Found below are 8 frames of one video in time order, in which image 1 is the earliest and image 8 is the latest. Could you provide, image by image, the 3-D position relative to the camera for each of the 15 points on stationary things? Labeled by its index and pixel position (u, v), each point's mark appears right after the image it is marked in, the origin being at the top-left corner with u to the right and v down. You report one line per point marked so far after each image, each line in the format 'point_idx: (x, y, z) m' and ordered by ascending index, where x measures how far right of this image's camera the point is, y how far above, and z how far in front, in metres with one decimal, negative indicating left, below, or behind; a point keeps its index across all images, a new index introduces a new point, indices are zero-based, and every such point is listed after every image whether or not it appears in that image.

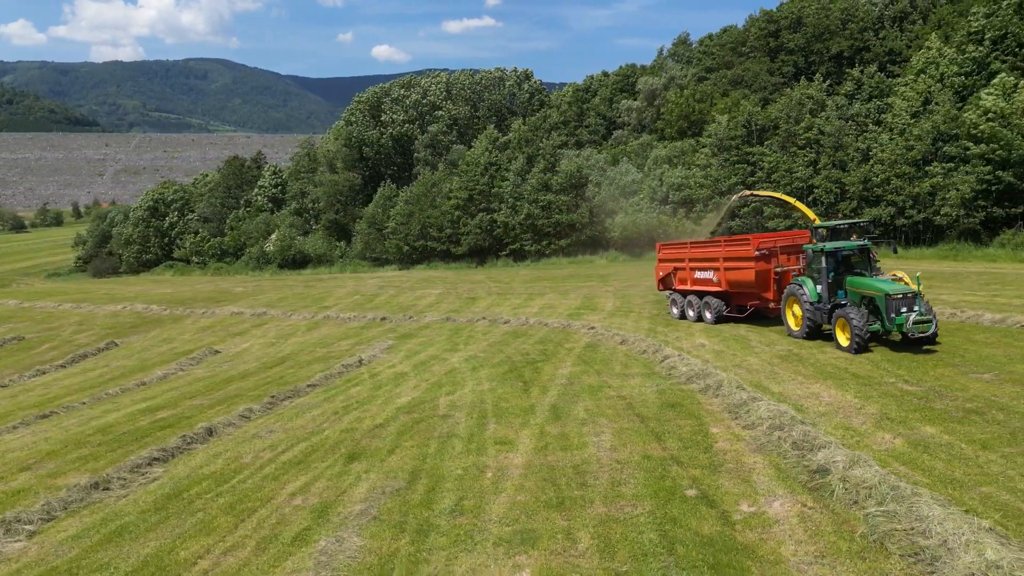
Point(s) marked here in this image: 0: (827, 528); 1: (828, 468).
0: (+2.0, -1.5, +4.6) m
1: (+2.3, -1.3, +5.4) m
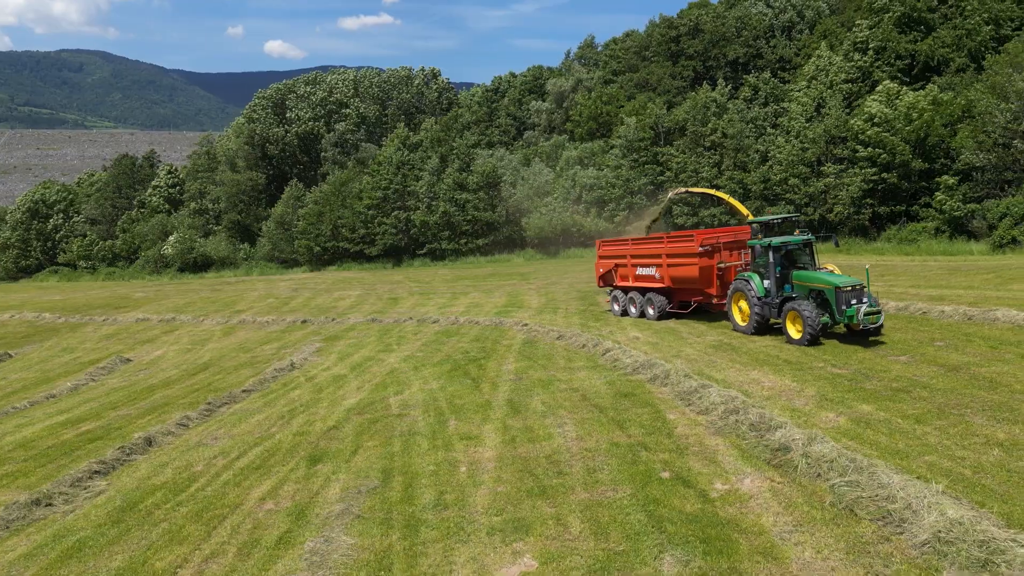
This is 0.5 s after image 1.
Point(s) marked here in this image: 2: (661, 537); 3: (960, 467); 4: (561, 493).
0: (+1.9, -1.4, +5.0) m
1: (+2.2, -1.2, +5.8) m
2: (+1.0, -1.6, +4.7) m
3: (+3.2, -1.3, +5.3) m
4: (+0.4, -1.5, +5.6) m
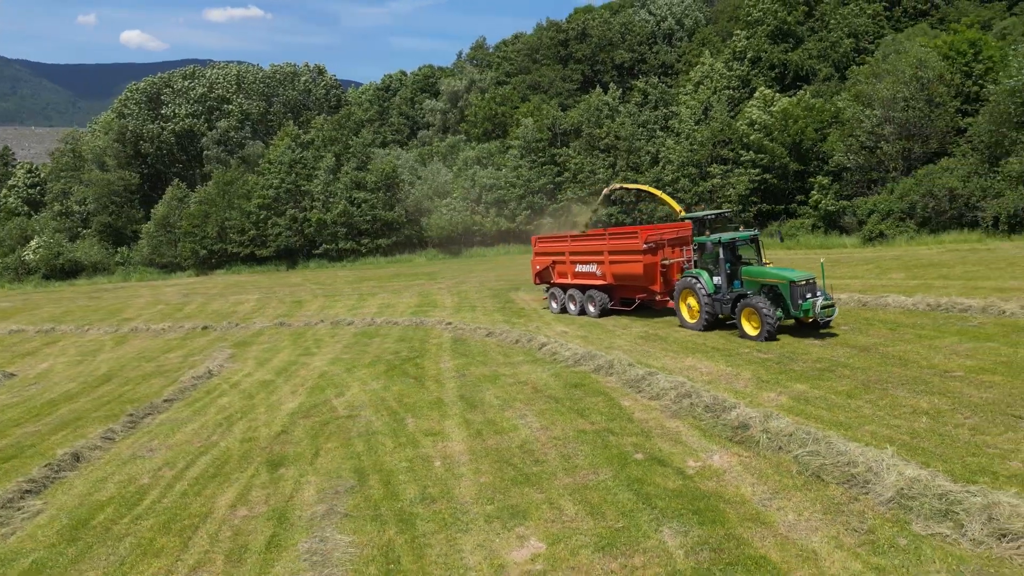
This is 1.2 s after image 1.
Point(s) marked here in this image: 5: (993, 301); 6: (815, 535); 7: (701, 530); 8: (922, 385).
0: (+1.9, -1.3, +5.5) m
1: (+2.0, -1.2, +6.3) m
2: (+1.0, -1.5, +5.0) m
3: (+3.1, -1.2, +5.9) m
4: (+0.3, -1.5, +5.8) m
5: (+6.9, -0.2, +10.5) m
6: (+1.9, -1.5, +4.5) m
7: (+1.2, -1.5, +4.7) m
8: (+3.9, -0.9, +7.0) m
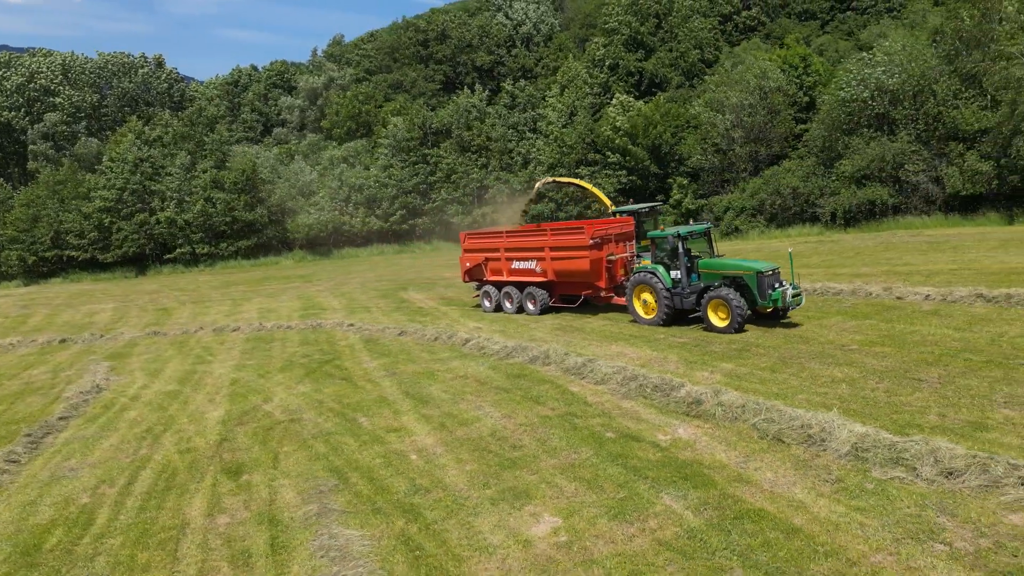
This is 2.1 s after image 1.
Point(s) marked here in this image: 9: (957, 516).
0: (+1.8, -1.2, +6.1) m
1: (+1.8, -1.0, +6.9) m
2: (+1.0, -1.4, +5.5) m
3: (+2.9, -1.0, +6.8) m
4: (+0.1, -1.4, +6.1) m
5: (+5.6, 0.0, +12.0) m
6: (+2.0, -1.4, +5.1) m
7: (+1.3, -1.4, +5.2) m
8: (+3.5, -0.7, +8.0) m
9: (+2.7, -1.4, +4.5) m
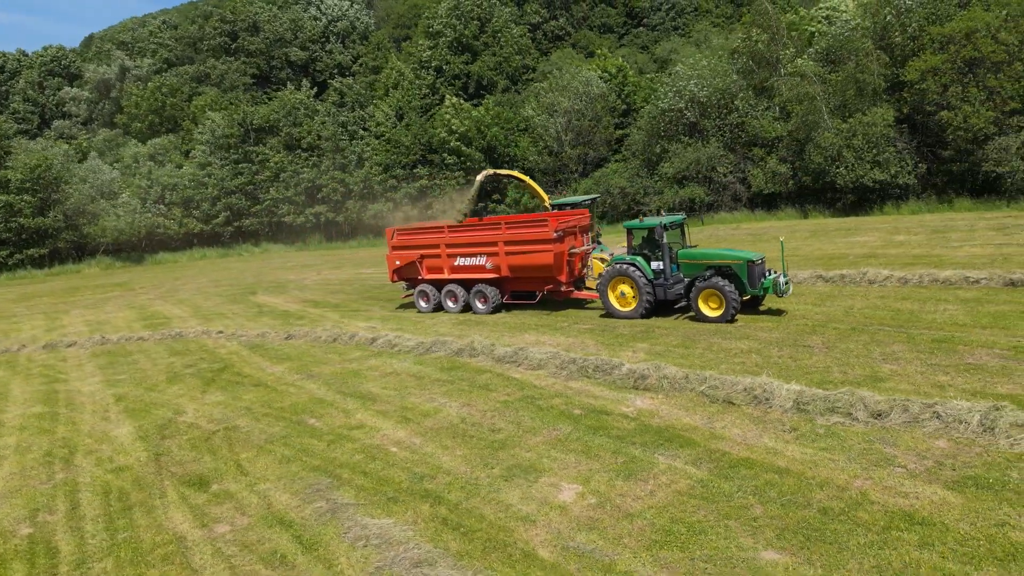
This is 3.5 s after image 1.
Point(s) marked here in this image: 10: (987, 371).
0: (+1.6, -1.1, +6.9) m
1: (+1.4, -0.9, +7.7) m
2: (+1.0, -1.3, +6.2) m
3: (+2.5, -0.8, +7.9) m
4: (0.0, -1.4, +6.5) m
5: (+3.7, +0.3, +13.7) m
6: (+2.1, -1.2, +6.1) m
7: (+1.4, -1.3, +6.0) m
8: (+2.7, -0.6, +9.2) m
9: (+3.0, -1.2, +5.6) m
10: (+4.6, -0.8, +7.1) m
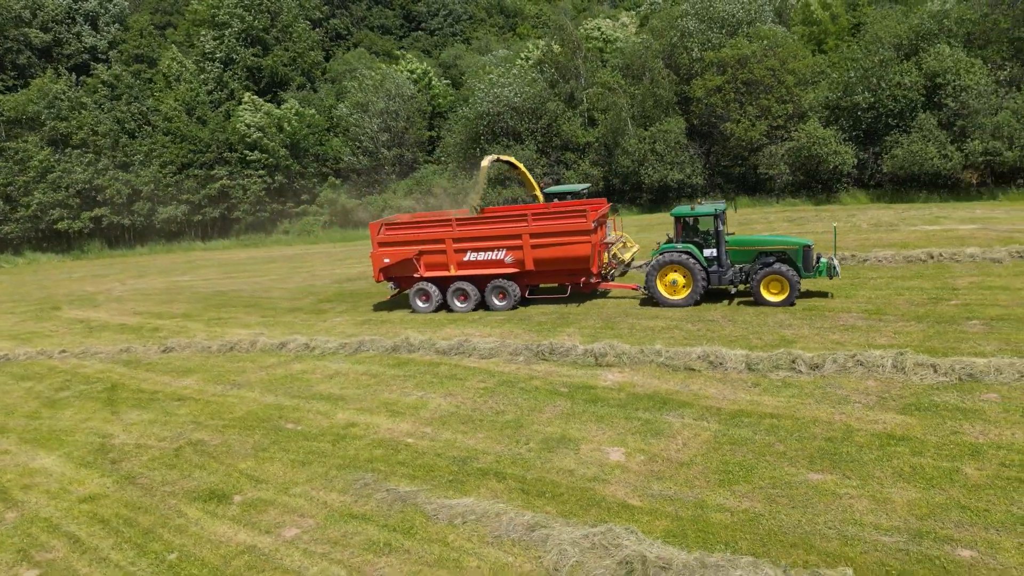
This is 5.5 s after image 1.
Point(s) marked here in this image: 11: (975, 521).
0: (+1.5, -0.9, +8.0) m
1: (+1.0, -0.8, +8.6) m
2: (+1.2, -1.2, +7.0) m
3: (+2.0, -0.6, +9.1) m
4: (+0.2, -1.3, +7.1) m
5: (+1.4, +0.5, +15.0) m
6: (+2.2, -1.0, +7.3) m
7: (+1.6, -1.1, +6.9) m
8: (+1.8, -0.4, +10.5) m
9: (+3.2, -1.0, +7.1) m
10: (+4.3, -0.5, +9.1) m
11: (+3.0, -1.5, +4.7) m
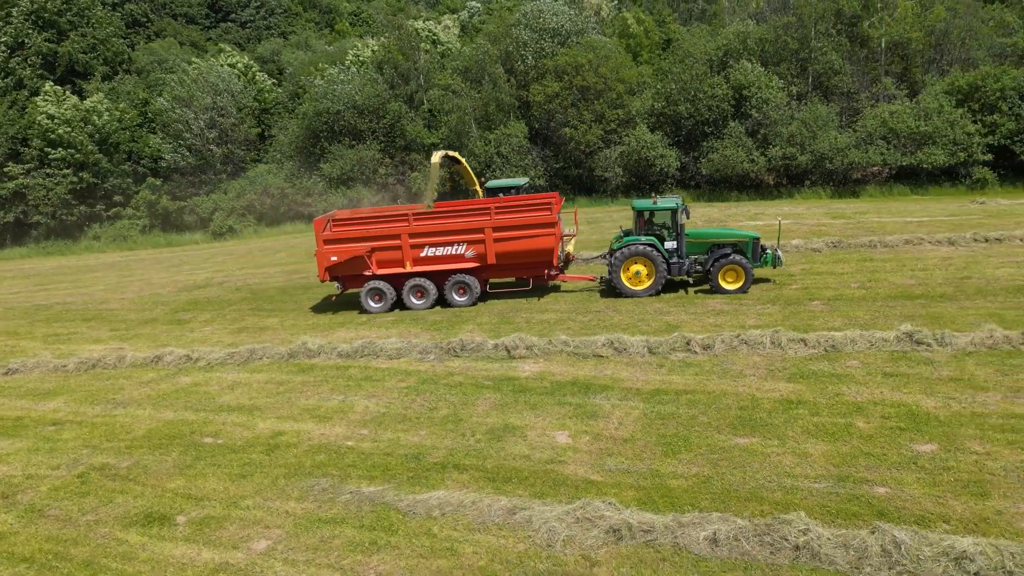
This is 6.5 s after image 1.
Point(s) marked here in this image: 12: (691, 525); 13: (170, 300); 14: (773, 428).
0: (+0.6, -0.9, +8.5) m
1: (0.0, -0.7, +9.0) m
2: (+0.6, -1.1, +7.5) m
3: (+0.8, -0.6, +9.7) m
4: (-0.5, -1.2, +7.3) m
5: (-1.3, +0.5, +15.3) m
6: (+1.5, -0.9, +8.0) m
7: (+1.0, -1.1, +7.5) m
8: (+0.3, -0.3, +11.0) m
9: (+2.5, -0.8, +8.1) m
10: (+3.0, -0.3, +10.2) m
11: (+2.8, -1.4, +5.7) m
12: (+1.2, -1.6, +5.1) m
13: (-6.9, -0.2, +15.1) m
14: (+2.3, -1.2, +6.5) m
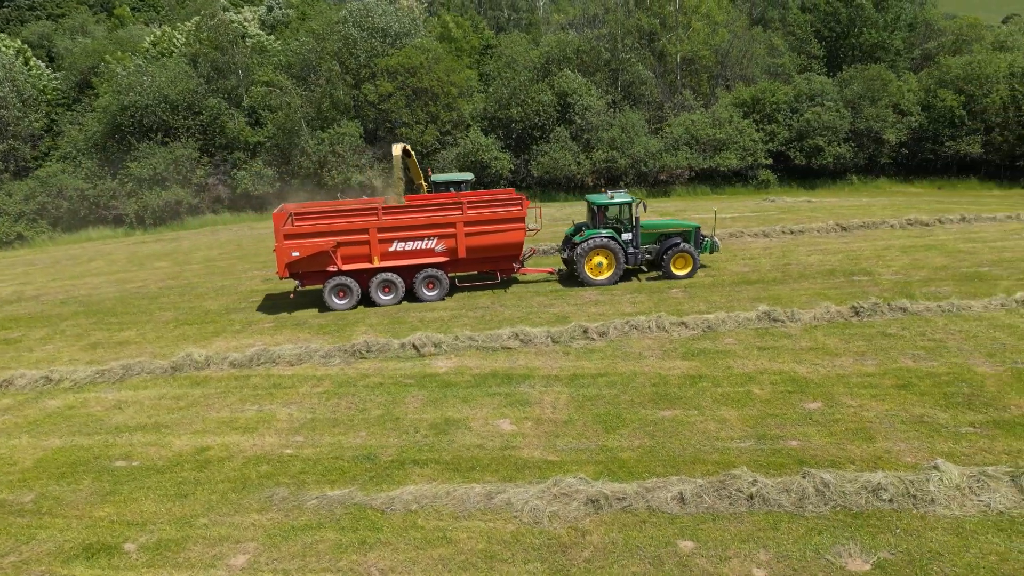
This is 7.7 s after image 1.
0: (-0.4, -0.8, +8.8) m
1: (-1.2, -0.7, +9.1) m
2: (-0.2, -1.1, +7.8) m
3: (-0.6, -0.5, +10.0) m
4: (-1.1, -1.2, +7.3) m
5: (-4.1, +0.4, +14.8) m
6: (+0.5, -0.9, +8.5) m
7: (+0.2, -1.0, +8.0) m
8: (-1.4, -0.3, +11.1) m
9: (+1.5, -0.7, +8.9) m
10: (+1.4, -0.2, +11.1) m
11: (+2.5, -1.2, +6.7) m
12: (+1.1, -1.5, +5.6) m
13: (-9.5, -0.5, +13.1) m
14: (+1.7, -1.1, +7.3) m
